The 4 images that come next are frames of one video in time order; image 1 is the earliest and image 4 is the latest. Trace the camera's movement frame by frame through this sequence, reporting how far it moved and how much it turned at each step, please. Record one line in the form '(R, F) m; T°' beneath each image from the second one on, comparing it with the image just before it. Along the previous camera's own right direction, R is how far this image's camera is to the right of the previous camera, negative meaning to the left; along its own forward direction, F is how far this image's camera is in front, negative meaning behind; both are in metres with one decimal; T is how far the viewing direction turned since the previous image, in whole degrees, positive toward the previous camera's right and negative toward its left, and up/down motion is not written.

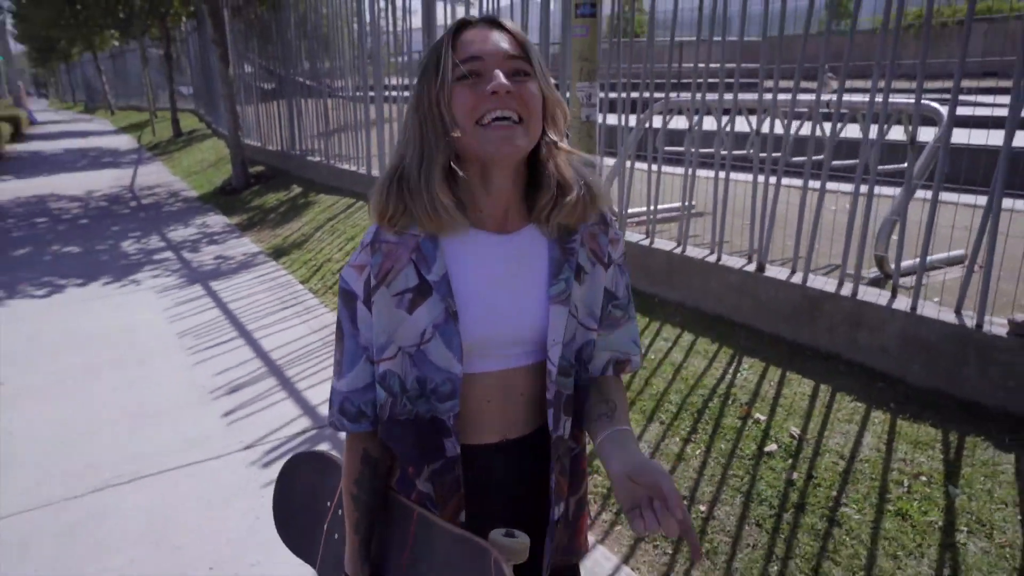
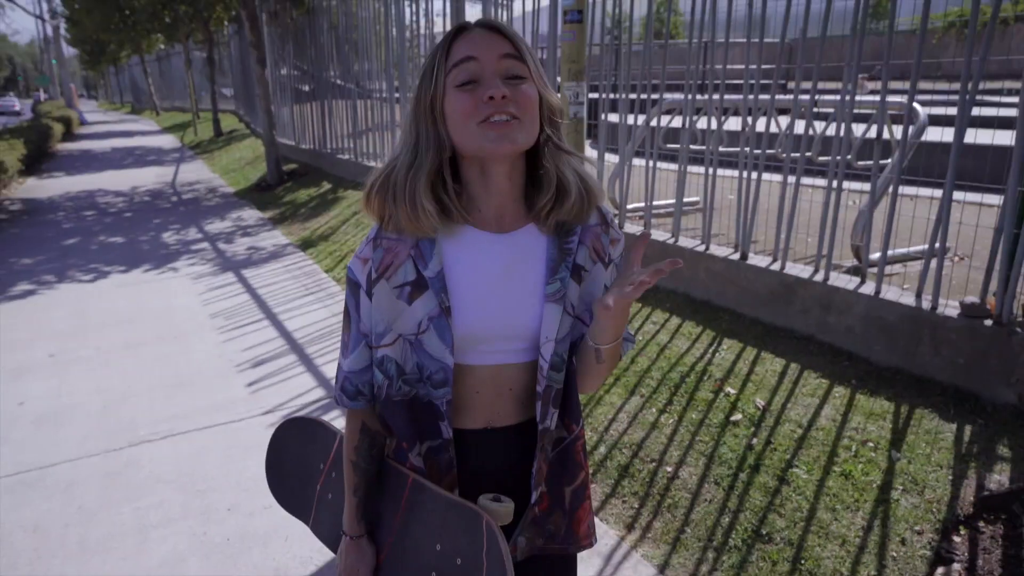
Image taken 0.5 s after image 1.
(+0.2, -0.3) m; -3°
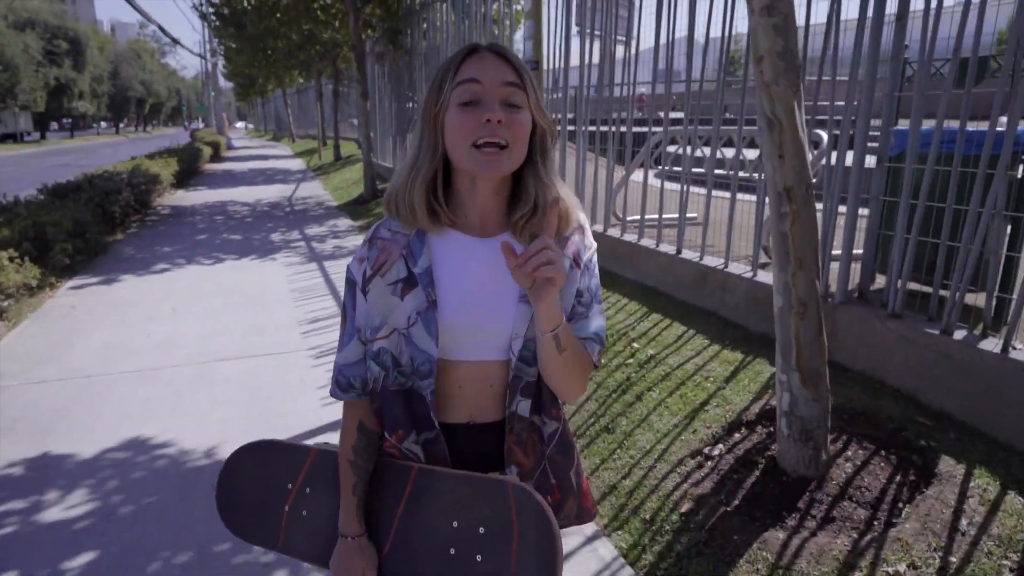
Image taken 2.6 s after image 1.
(+1.0, -1.2) m; -9°
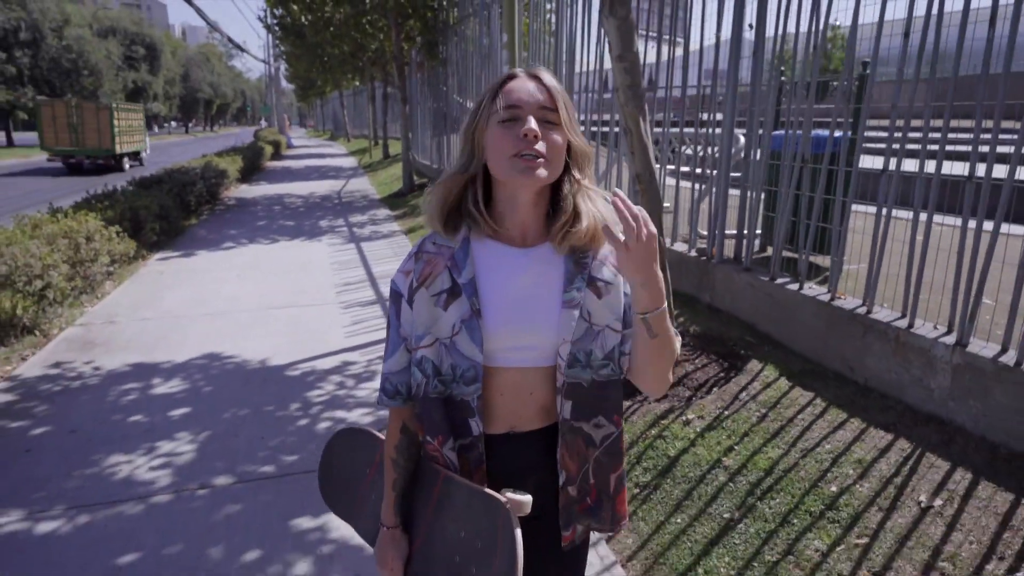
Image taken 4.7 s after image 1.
(+0.7, -1.5) m; -4°
